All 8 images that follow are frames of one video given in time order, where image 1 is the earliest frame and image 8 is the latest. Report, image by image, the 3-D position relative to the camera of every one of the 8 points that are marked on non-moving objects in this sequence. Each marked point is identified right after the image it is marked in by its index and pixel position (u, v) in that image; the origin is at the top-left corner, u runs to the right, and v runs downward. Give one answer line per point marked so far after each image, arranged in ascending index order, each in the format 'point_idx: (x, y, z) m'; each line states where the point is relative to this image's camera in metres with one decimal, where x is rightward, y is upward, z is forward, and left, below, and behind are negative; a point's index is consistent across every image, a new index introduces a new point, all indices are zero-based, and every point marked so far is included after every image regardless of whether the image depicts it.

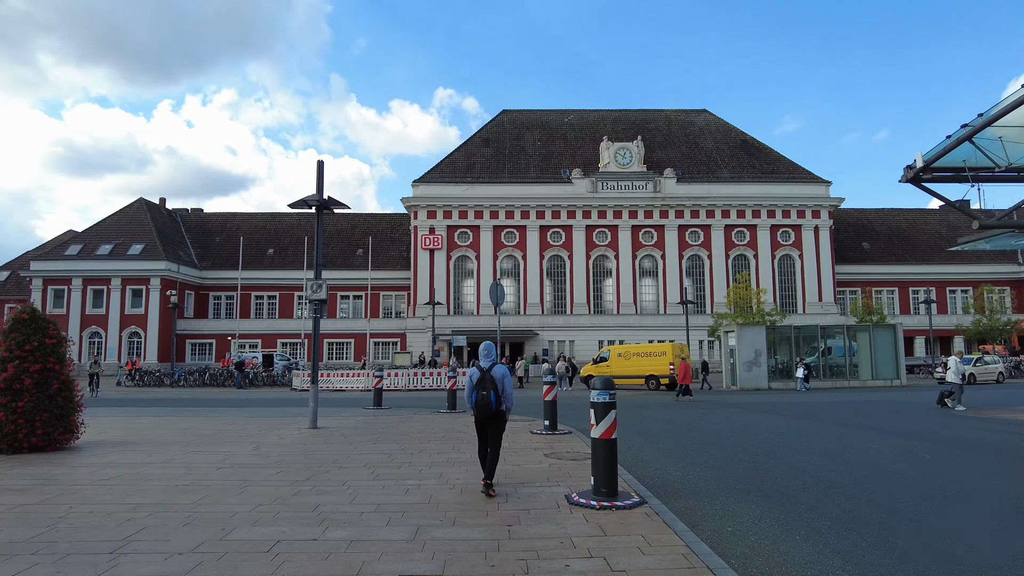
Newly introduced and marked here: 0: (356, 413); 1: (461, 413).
0: (-4.3, -3.5, +17.9) m
1: (-1.4, -3.3, +17.1) m
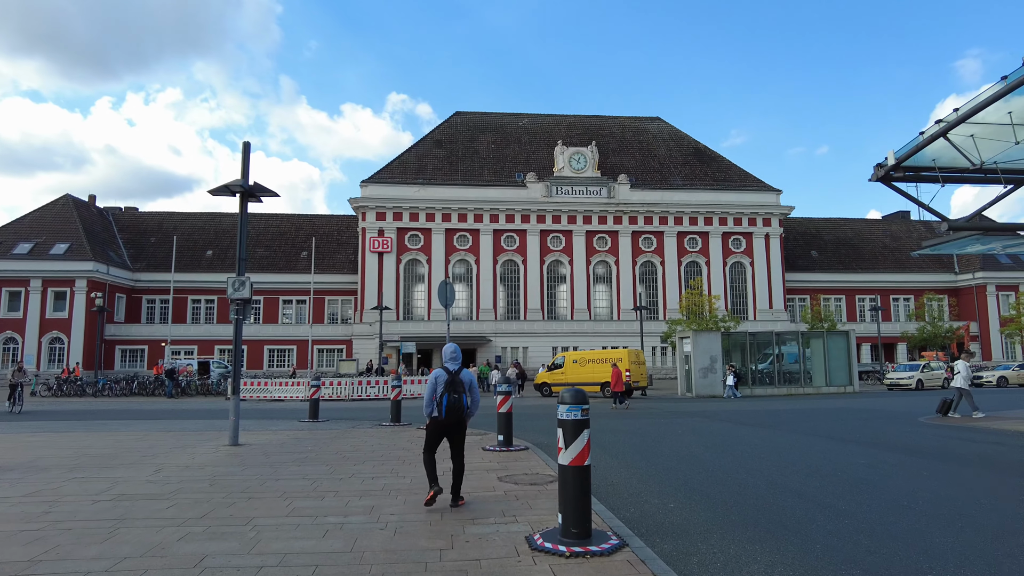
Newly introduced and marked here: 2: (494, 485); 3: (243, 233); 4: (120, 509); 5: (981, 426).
0: (-5.6, -3.5, +16.2) m
1: (-2.6, -3.3, +15.6) m
2: (-0.2, -2.5, +8.1) m
3: (-5.2, +1.1, +12.5) m
4: (-3.9, -2.2, +6.4) m
5: (+11.7, -3.4, +16.0) m
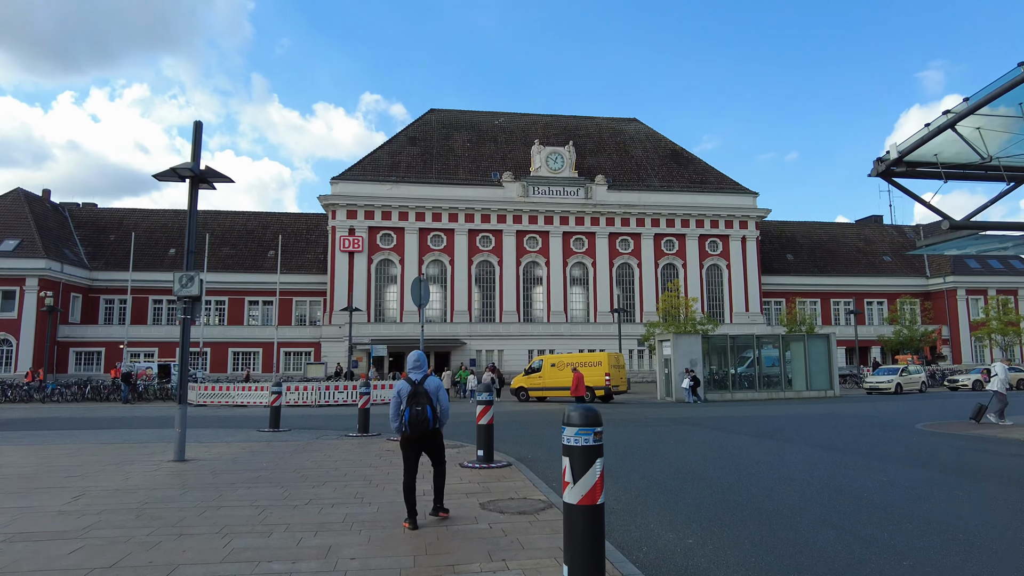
0: (-6.1, -3.4, +14.9) m
1: (-3.0, -3.3, +14.3) m
2: (-0.4, -2.4, +6.9) m
3: (-5.5, +1.1, +11.2) m
4: (-4.0, -2.1, +5.1) m
5: (+11.2, -3.5, +15.4) m
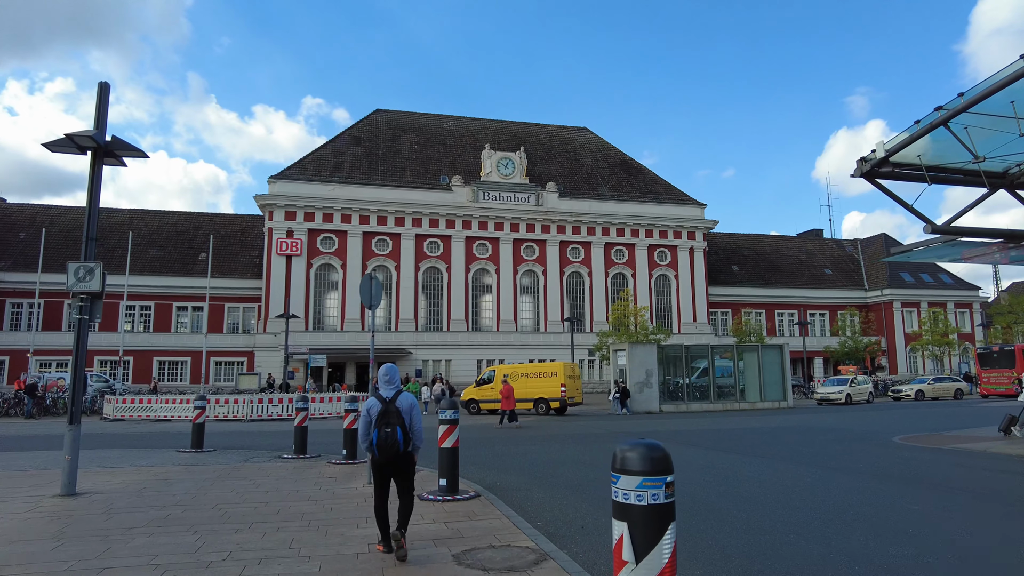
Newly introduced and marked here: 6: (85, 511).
0: (-6.9, -3.4, +12.8) m
1: (-3.8, -3.3, +12.5) m
2: (-0.5, -2.3, +5.4) m
3: (-6.0, +1.2, +9.2) m
4: (-4.0, -2.0, +3.3) m
5: (+10.2, -3.7, +14.8) m
6: (-5.1, -2.6, +7.6) m
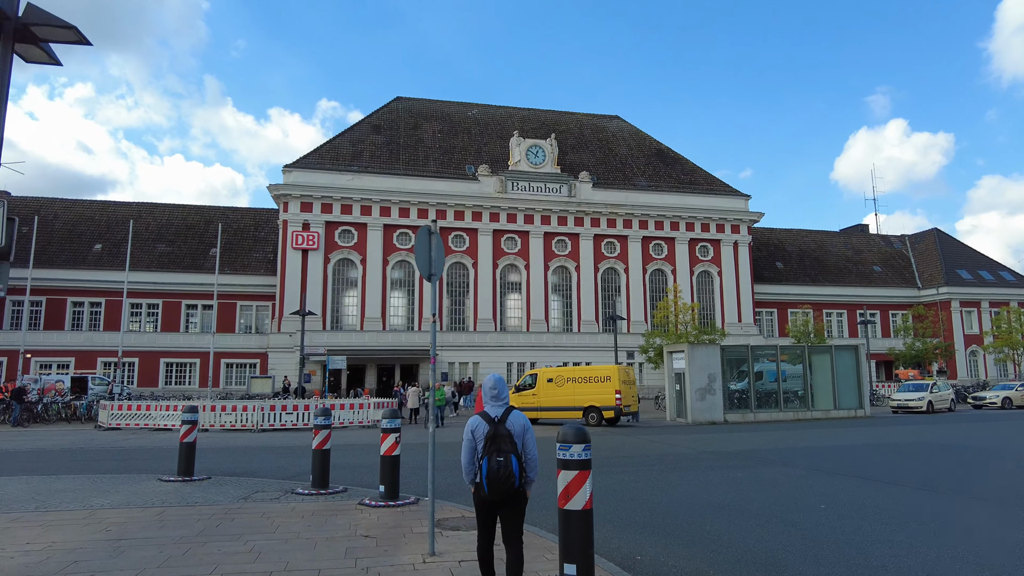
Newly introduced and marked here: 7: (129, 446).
0: (-5.5, -3.0, +9.4) m
1: (-2.4, -2.9, +9.0) m
2: (+0.7, -1.9, +1.8) m
3: (-4.6, +1.6, +5.8) m
4: (-2.8, -1.6, -0.2) m
5: (+11.7, -3.3, +11.0) m
6: (-3.7, -2.2, +4.2) m
7: (-10.0, -4.1, +16.8) m
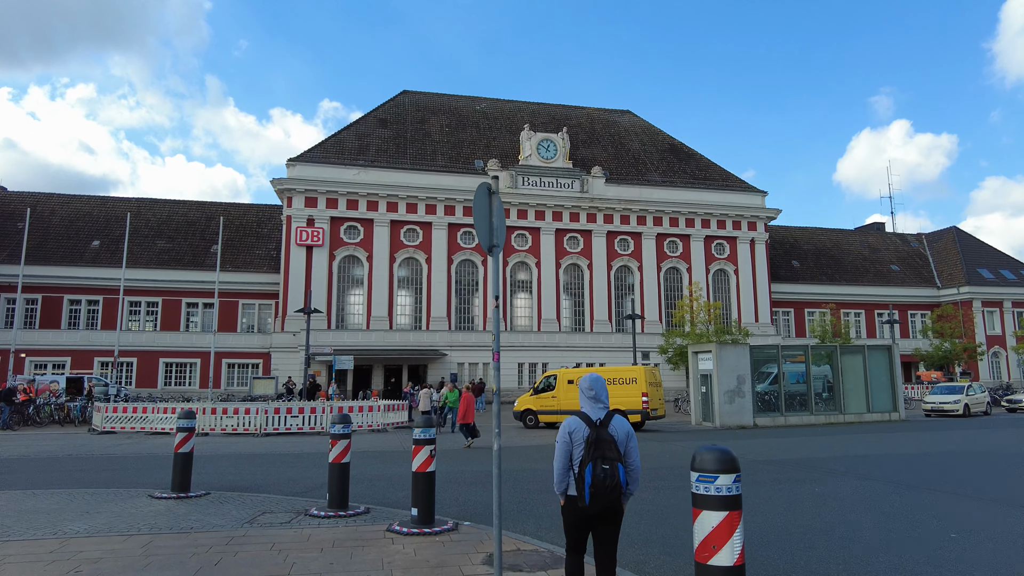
0: (-4.8, -2.8, +7.9) m
1: (-1.7, -2.7, +7.6) m
2: (+1.4, -1.7, +0.4) m
3: (-4.0, +1.8, +4.4) m
4: (-2.1, -1.4, -1.6) m
5: (+12.3, -3.1, +9.5) m
6: (-3.1, -2.0, +2.8) m
7: (-9.3, -3.9, +15.3) m
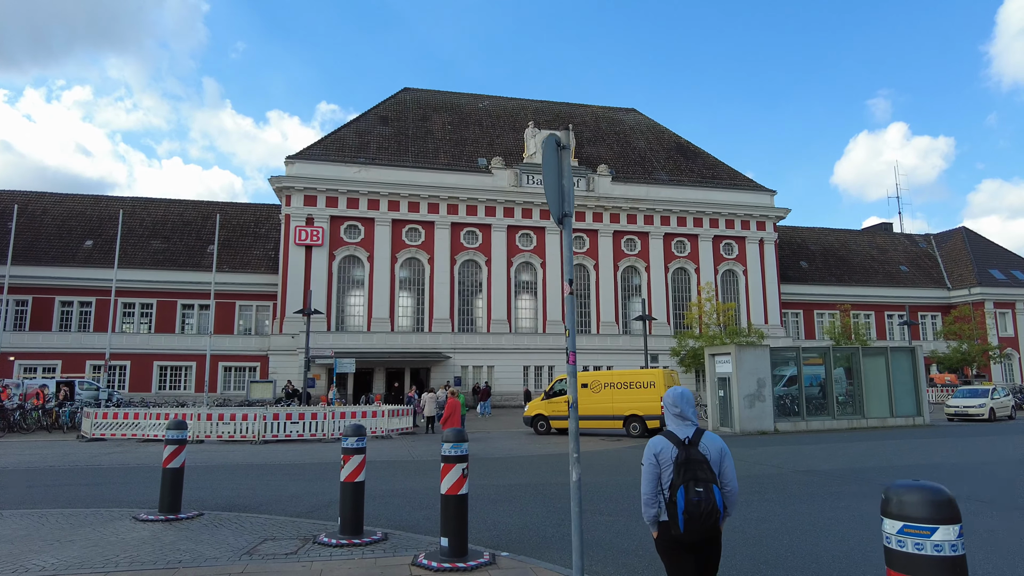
0: (-4.4, -2.7, +6.8) m
1: (-1.3, -2.6, +6.5) m
2: (+1.9, -1.6, -0.7) m
3: (-3.5, +1.9, +3.3) m
4: (-1.6, -1.2, -2.7) m
5: (+12.8, -3.0, +8.5) m
6: (-2.6, -1.9, +1.6) m
7: (-8.9, -3.9, +14.2) m
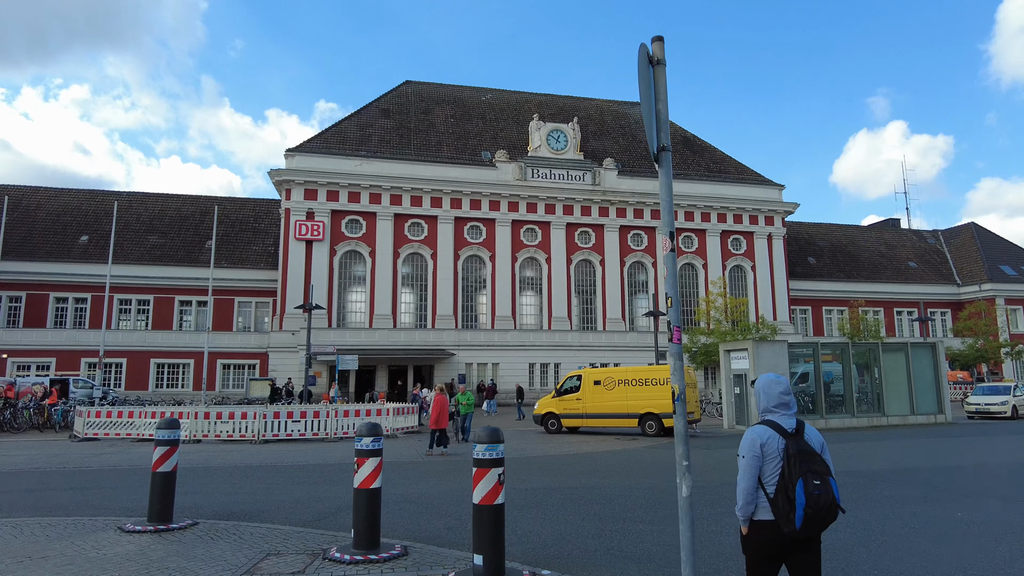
0: (-4.0, -2.5, +5.9) m
1: (-0.9, -2.4, +5.6) m
2: (+2.2, -1.4, -1.6) m
3: (-3.2, +2.1, +2.4) m
4: (-1.2, -1.0, -3.6) m
5: (+13.2, -2.8, +7.6) m
6: (-2.2, -1.7, +0.7) m
7: (-8.5, -3.6, +13.3) m
